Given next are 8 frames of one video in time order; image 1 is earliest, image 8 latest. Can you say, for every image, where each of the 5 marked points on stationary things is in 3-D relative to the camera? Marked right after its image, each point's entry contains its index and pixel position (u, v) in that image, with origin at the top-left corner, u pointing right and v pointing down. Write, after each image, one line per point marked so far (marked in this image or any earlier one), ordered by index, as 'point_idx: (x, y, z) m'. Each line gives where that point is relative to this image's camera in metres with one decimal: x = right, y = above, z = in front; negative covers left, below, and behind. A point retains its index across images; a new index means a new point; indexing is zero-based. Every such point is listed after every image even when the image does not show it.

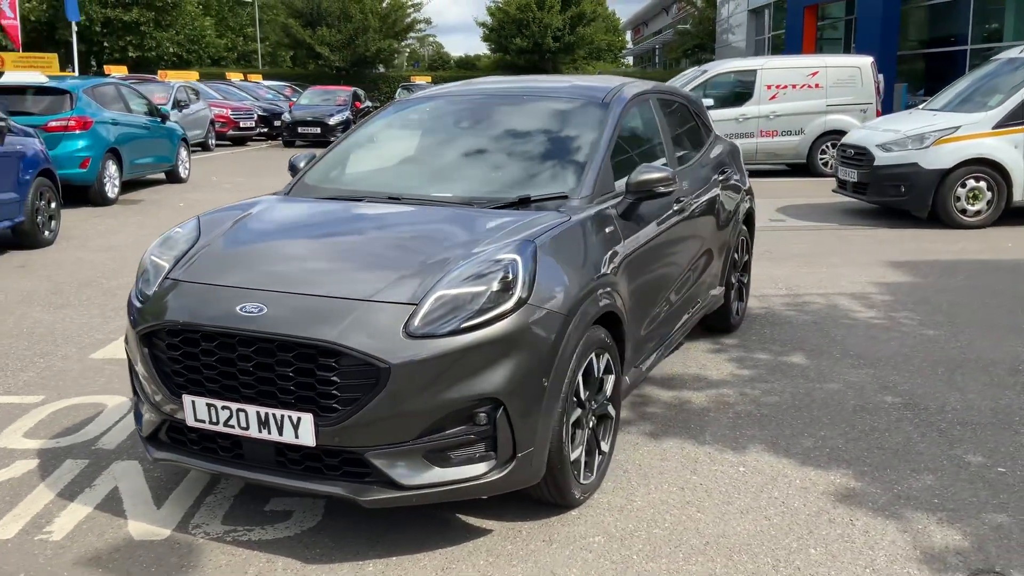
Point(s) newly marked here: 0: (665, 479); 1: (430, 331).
0: (+0.6, -0.7, +3.8) m
1: (-0.2, -0.1, +3.0) m
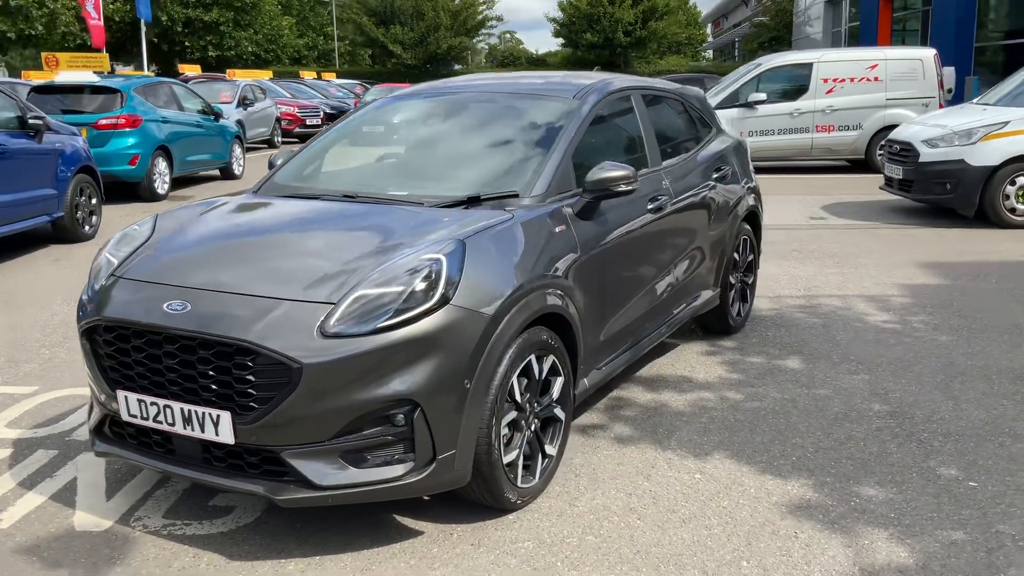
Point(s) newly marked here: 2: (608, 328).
0: (+0.4, -0.8, +3.7) m
1: (-0.5, -0.1, +3.0) m
2: (+0.4, -0.2, +4.2) m
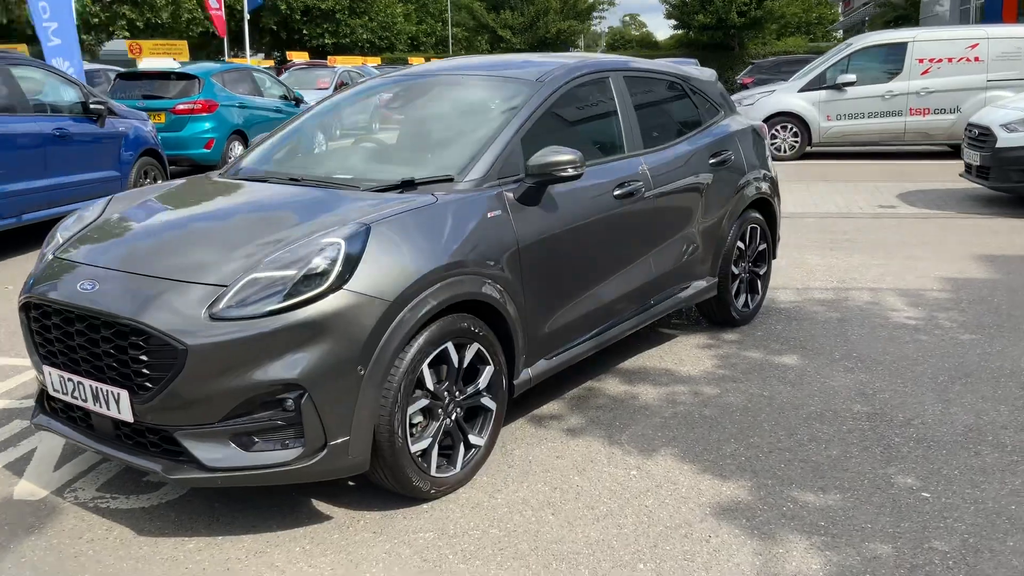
0: (+0.1, -0.7, +3.6) m
1: (-0.9, -0.1, +3.0) m
2: (+0.2, -0.1, +4.0) m
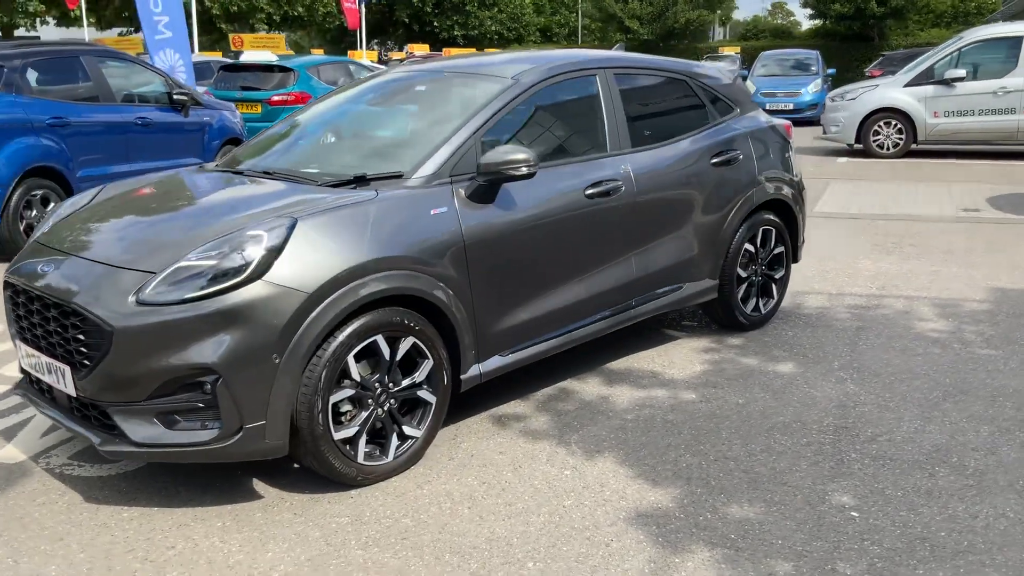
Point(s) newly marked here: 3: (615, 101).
0: (-0.1, -0.7, +3.7) m
1: (-1.2, 0.0, +3.2) m
2: (0.0, -0.1, +4.1) m
3: (+0.5, +0.9, +4.6) m
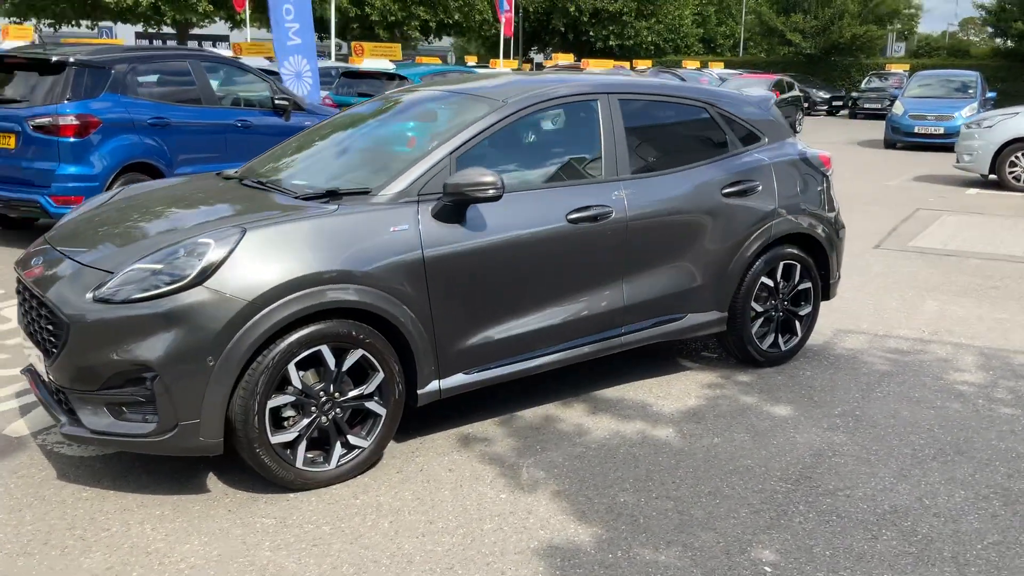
0: (-0.4, -0.8, +3.7) m
1: (-1.4, 0.0, +3.4) m
2: (-0.1, -0.2, +4.1) m
3: (+0.5, +0.8, +4.6) m
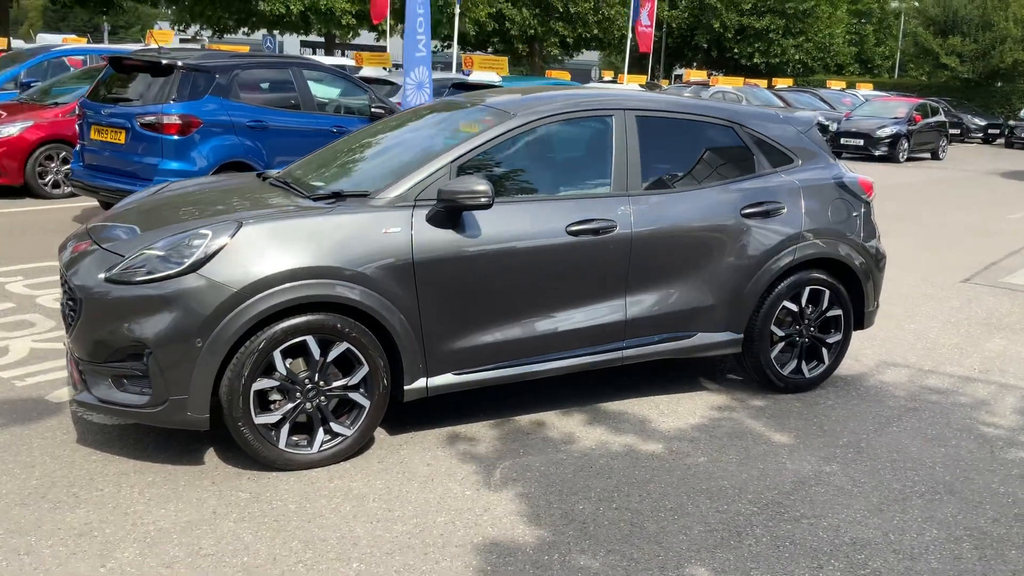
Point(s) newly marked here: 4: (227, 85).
0: (-0.5, -0.8, +3.9) m
1: (-1.5, 0.0, +3.7) m
2: (-0.1, -0.2, +4.3) m
3: (+0.6, +0.7, +4.6) m
4: (-2.6, +1.8, +8.8) m
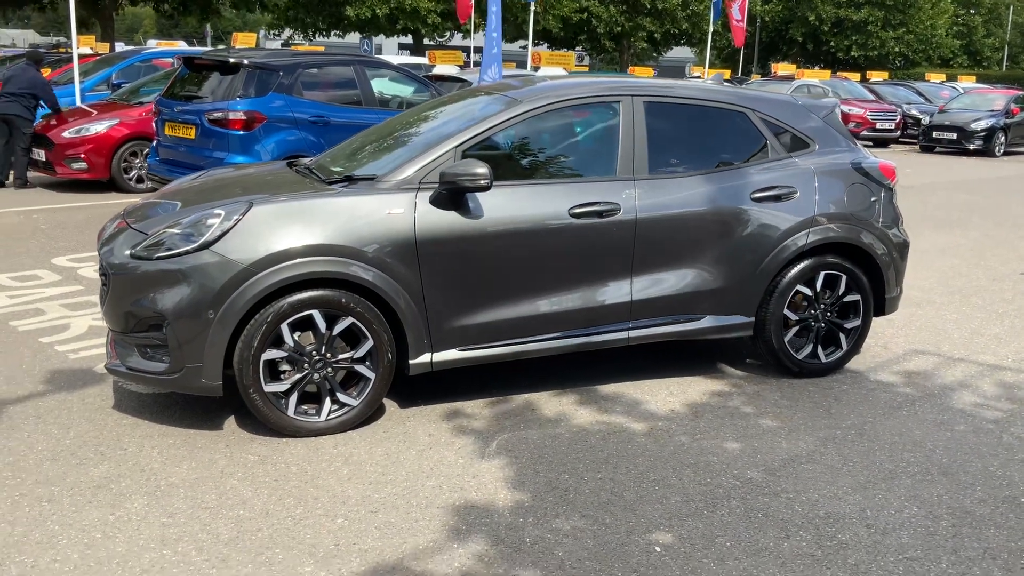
0: (-0.5, -0.7, +4.1) m
1: (-1.6, +0.1, +4.1) m
2: (-0.1, -0.1, +4.4) m
3: (+0.6, +0.8, +4.7) m
4: (-2.1, +1.9, +9.2) m
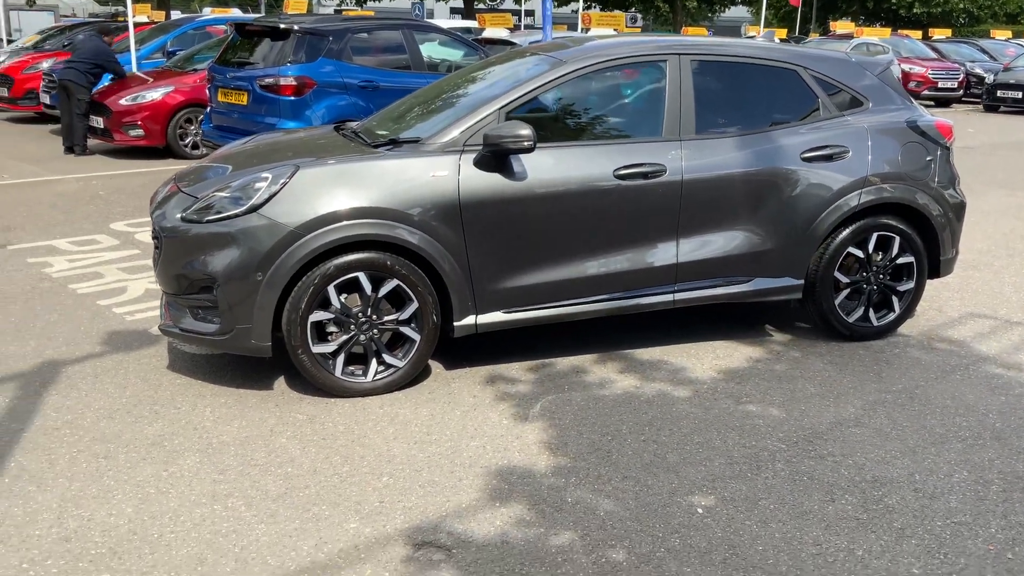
0: (-0.3, -0.5, +4.2) m
1: (-1.4, +0.3, +4.1) m
2: (+0.1, +0.1, +4.4) m
3: (+0.9, +1.0, +4.7) m
4: (-1.6, +2.3, +9.2) m
